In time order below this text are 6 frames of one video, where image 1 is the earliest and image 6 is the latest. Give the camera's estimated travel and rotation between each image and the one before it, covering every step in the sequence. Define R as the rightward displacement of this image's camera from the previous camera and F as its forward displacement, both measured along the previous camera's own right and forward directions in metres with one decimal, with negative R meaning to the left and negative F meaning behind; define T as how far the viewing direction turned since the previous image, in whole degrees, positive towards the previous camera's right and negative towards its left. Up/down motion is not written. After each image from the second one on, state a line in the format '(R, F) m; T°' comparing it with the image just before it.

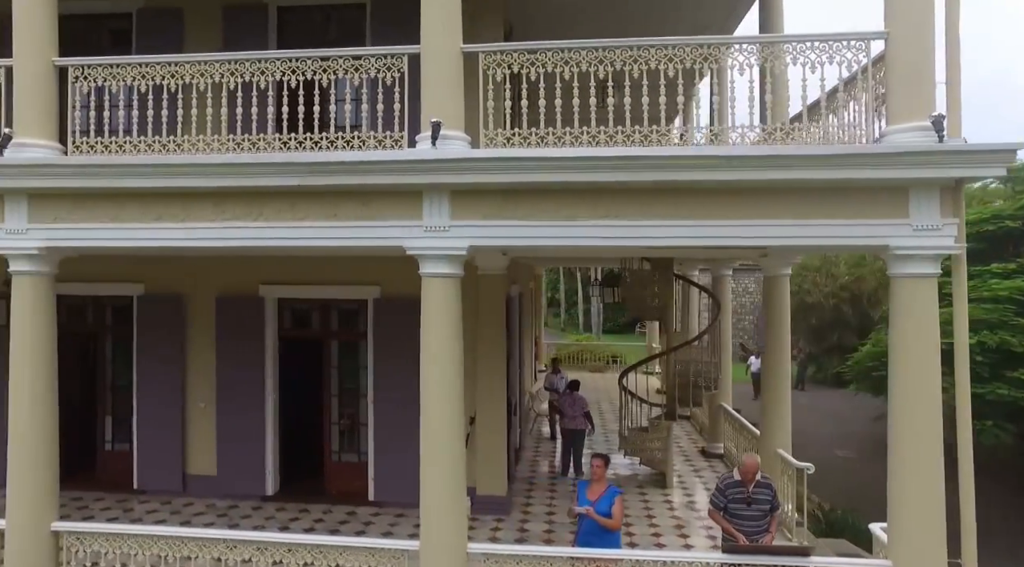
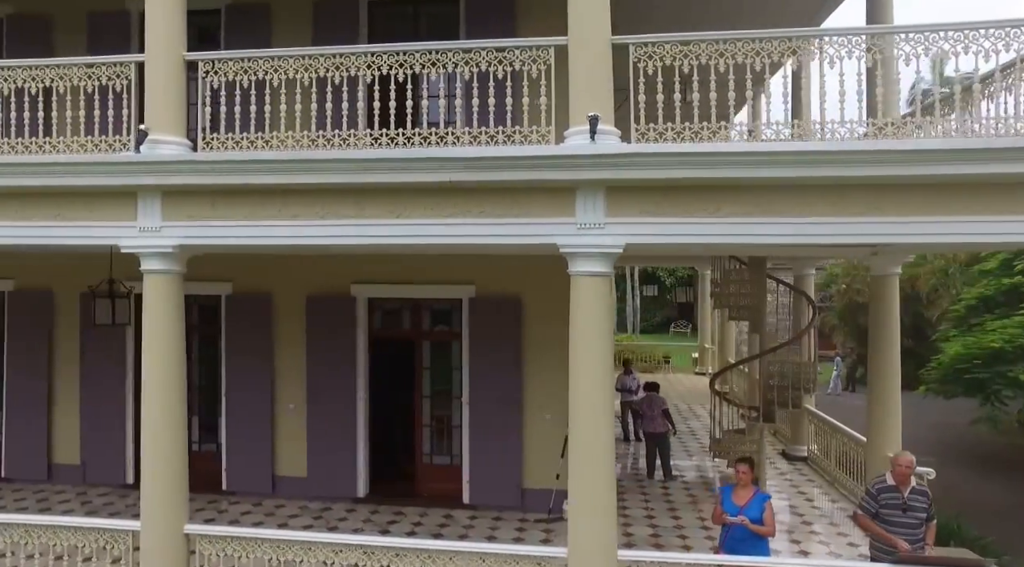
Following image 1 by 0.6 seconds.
(-1.0, +0.2) m; -1°
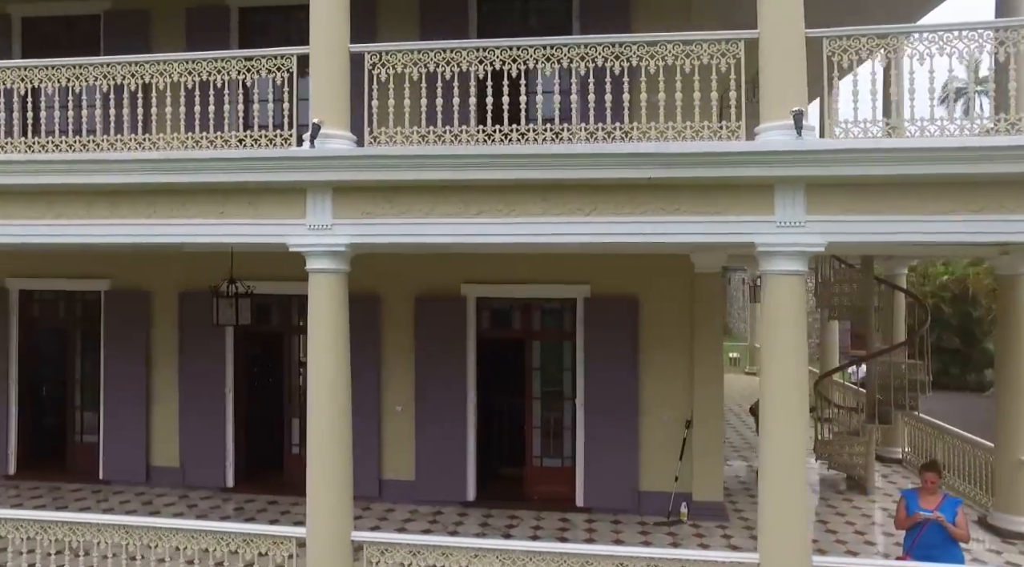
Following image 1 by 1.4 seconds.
(-1.3, +0.2) m; 0°
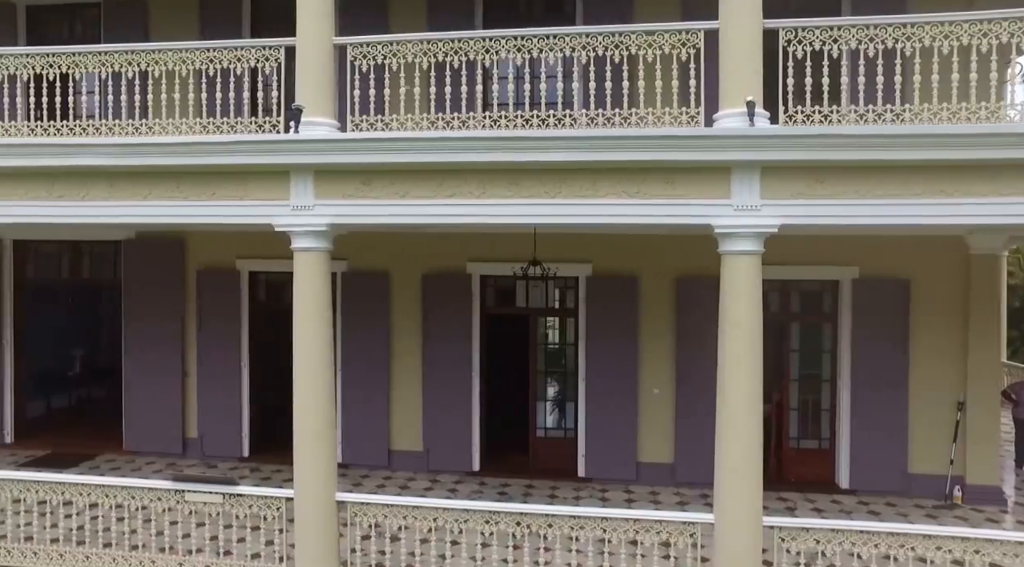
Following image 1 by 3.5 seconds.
(-3.1, +0.1) m; +1°
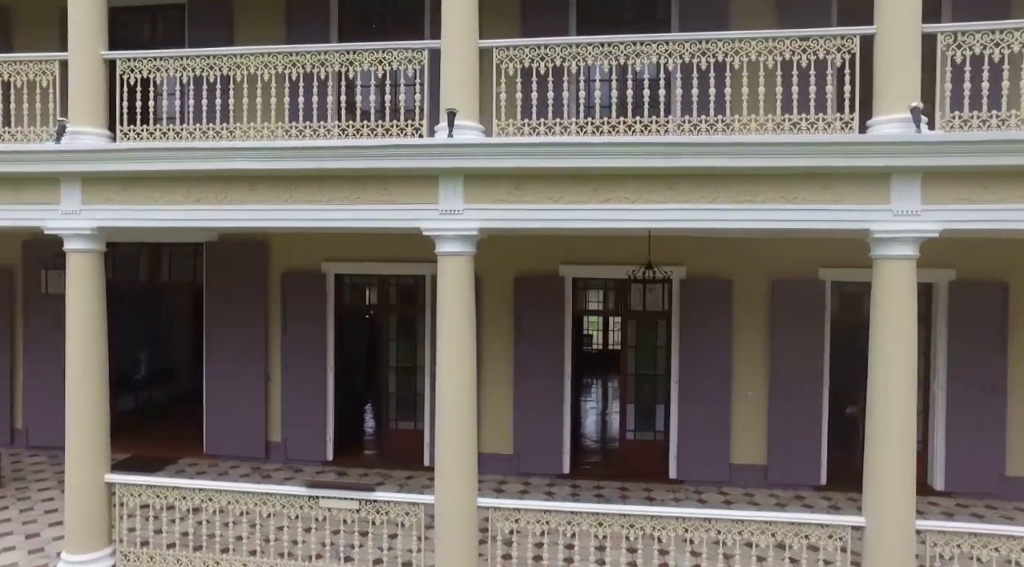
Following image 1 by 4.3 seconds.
(-1.3, 0.0) m; +1°
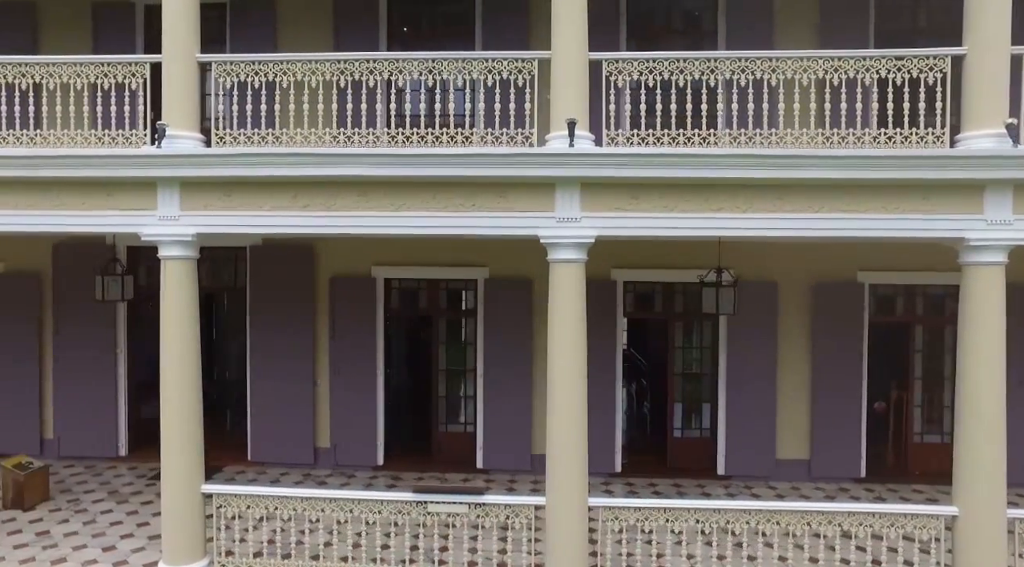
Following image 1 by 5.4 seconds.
(-1.5, -0.1) m; +4°
